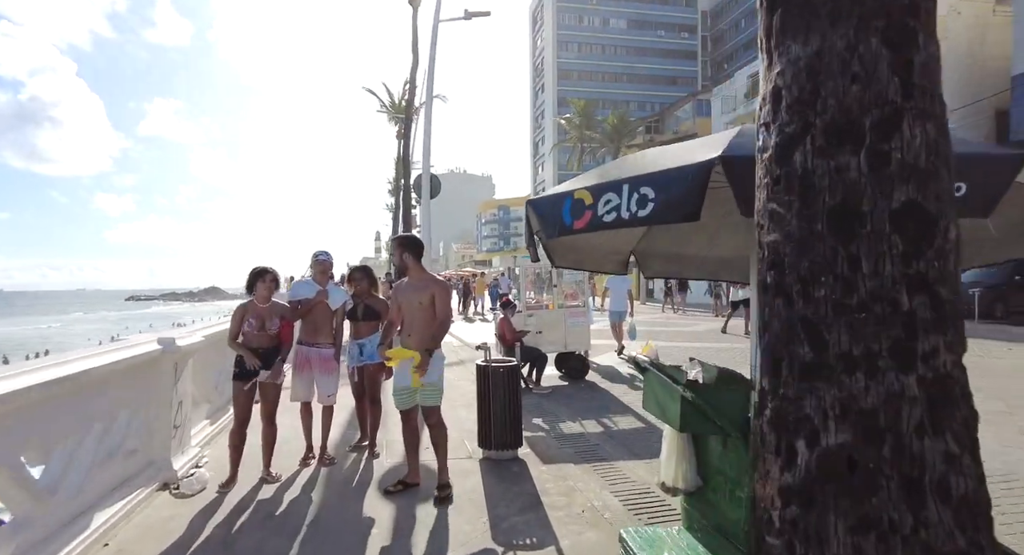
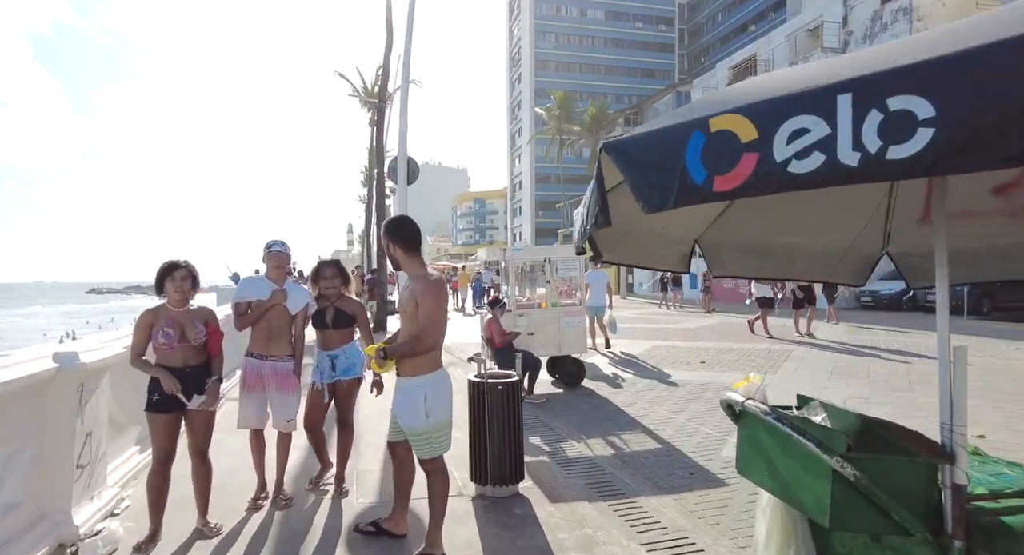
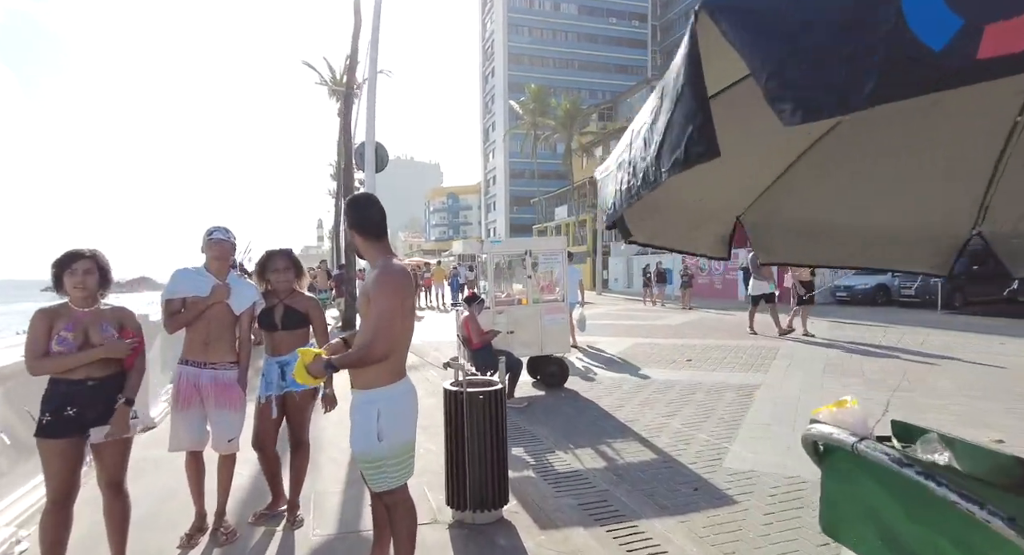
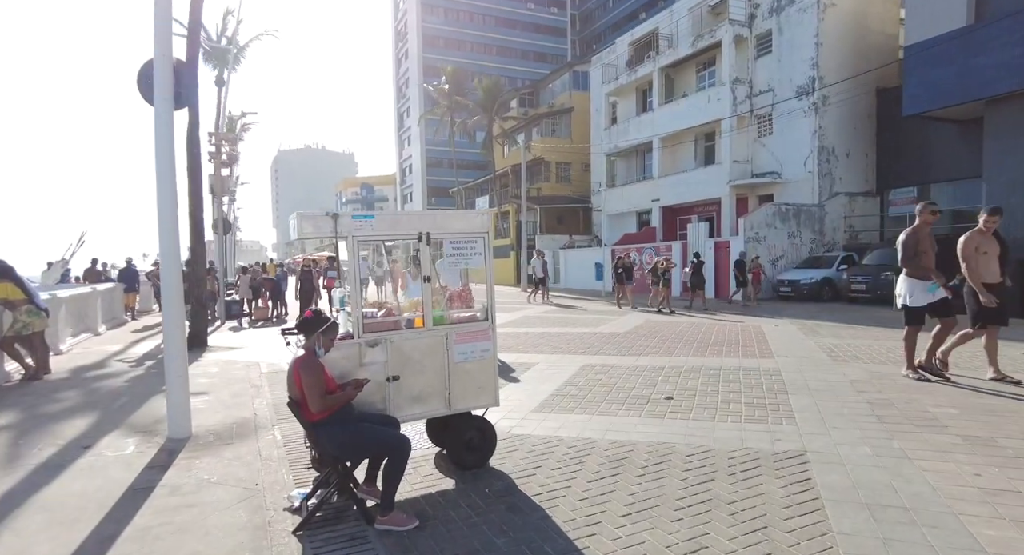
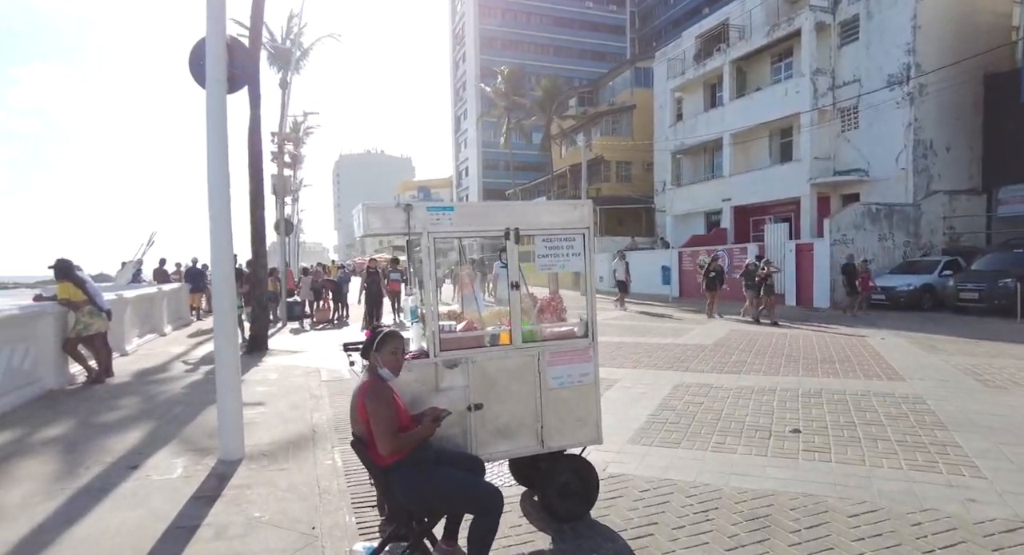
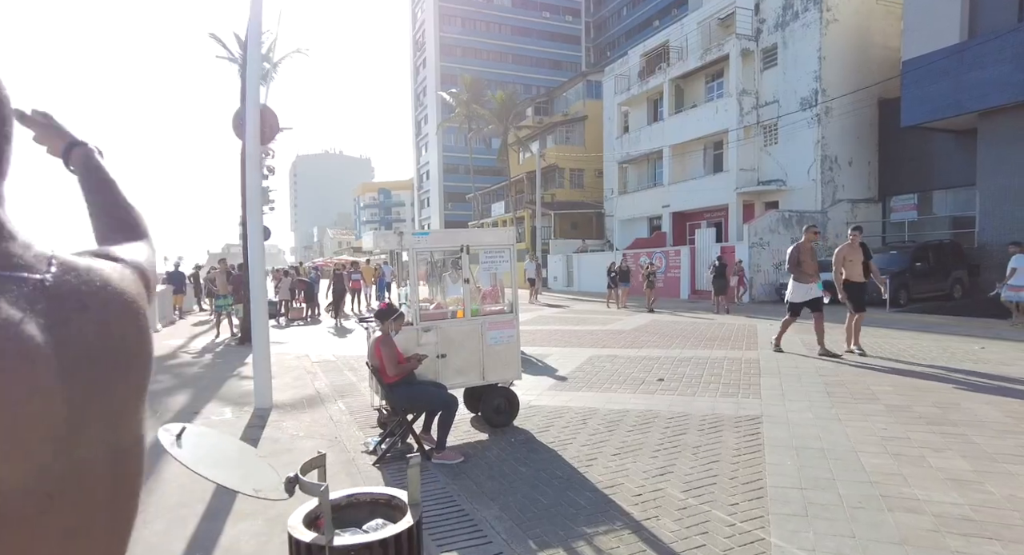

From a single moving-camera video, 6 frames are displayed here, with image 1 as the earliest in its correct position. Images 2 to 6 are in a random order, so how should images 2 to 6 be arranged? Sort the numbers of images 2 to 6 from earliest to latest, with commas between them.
2, 3, 6, 4, 5
